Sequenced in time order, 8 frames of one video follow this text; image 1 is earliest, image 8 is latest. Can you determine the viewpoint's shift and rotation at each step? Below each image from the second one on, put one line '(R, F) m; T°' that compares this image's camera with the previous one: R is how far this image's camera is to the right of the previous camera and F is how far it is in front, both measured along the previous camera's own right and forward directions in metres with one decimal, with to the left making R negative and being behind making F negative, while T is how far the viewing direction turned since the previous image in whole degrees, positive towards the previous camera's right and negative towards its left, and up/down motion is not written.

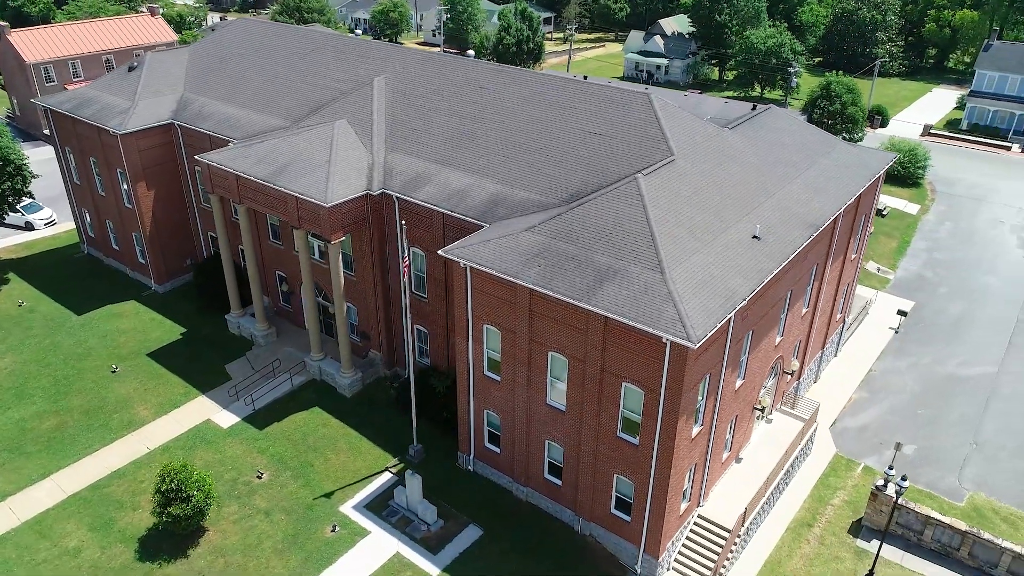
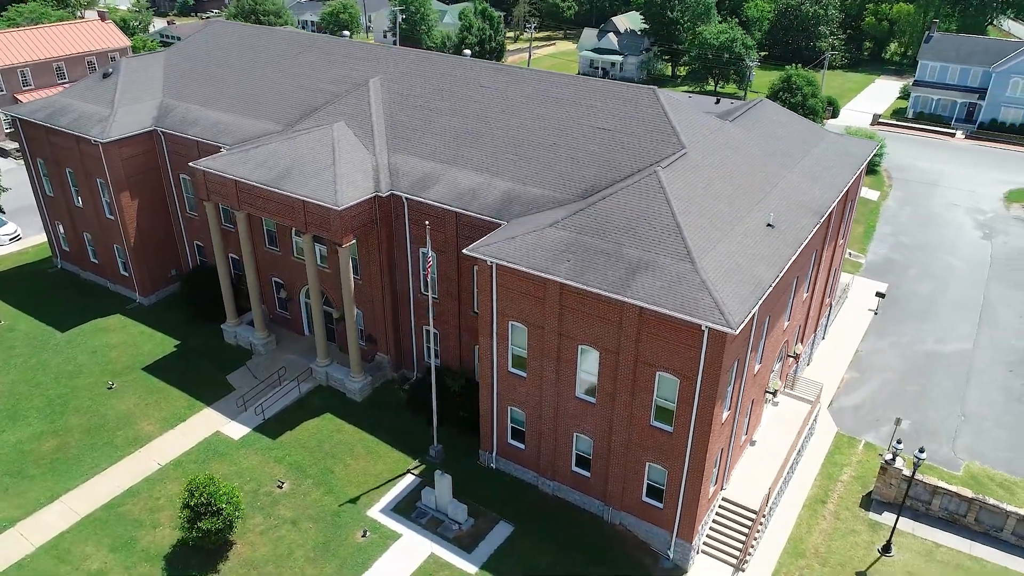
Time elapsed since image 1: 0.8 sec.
(-2.2, -0.1) m; +4°
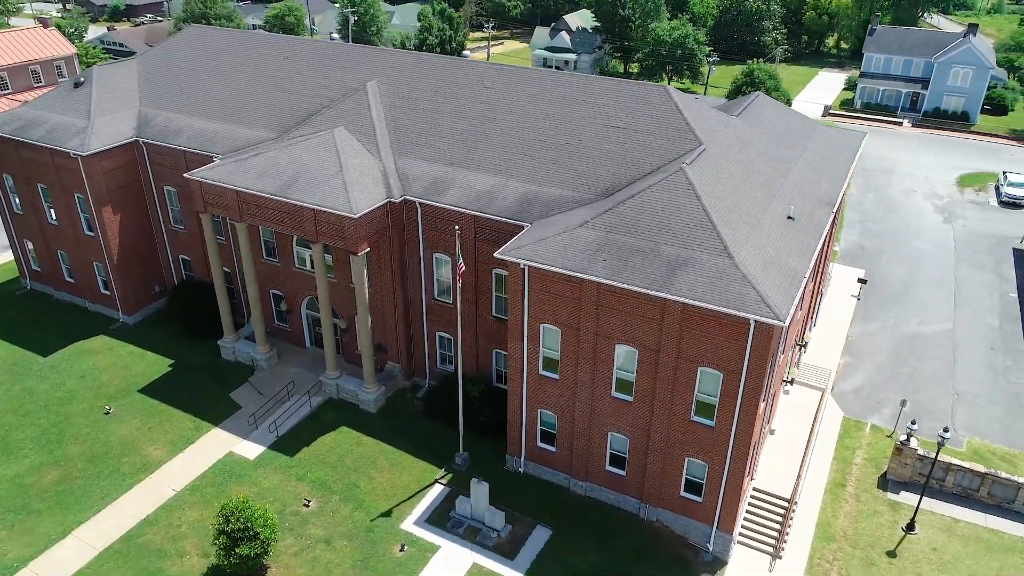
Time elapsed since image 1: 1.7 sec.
(-2.5, +0.3) m; +4°
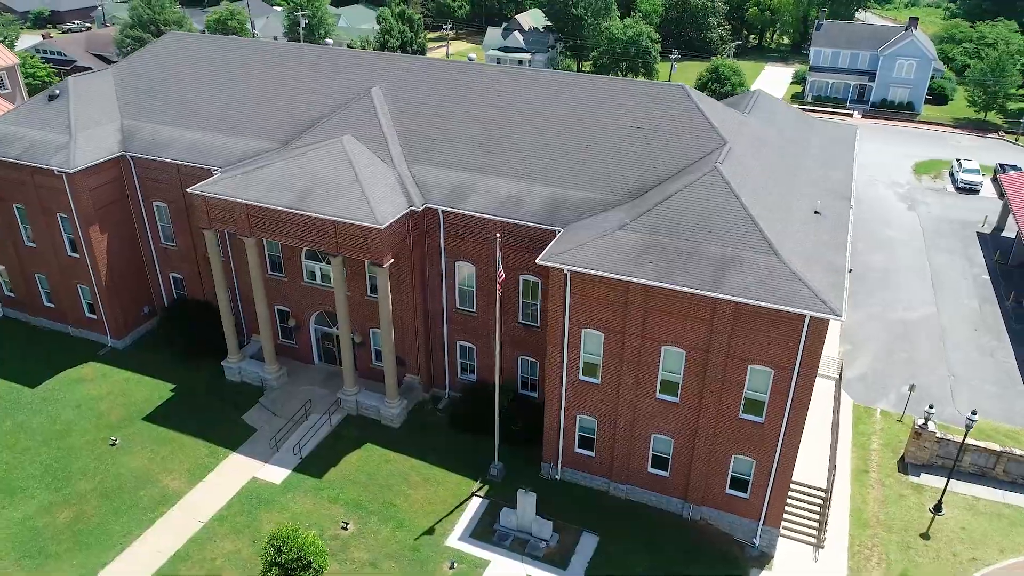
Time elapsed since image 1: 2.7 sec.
(-2.8, +0.5) m; +4°
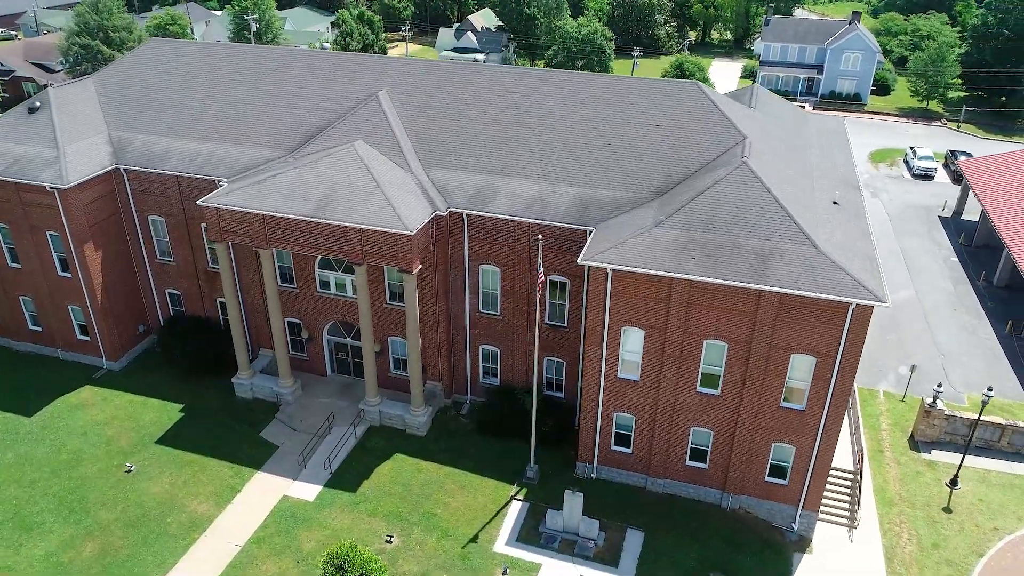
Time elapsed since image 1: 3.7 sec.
(-2.8, +0.2) m; +4°
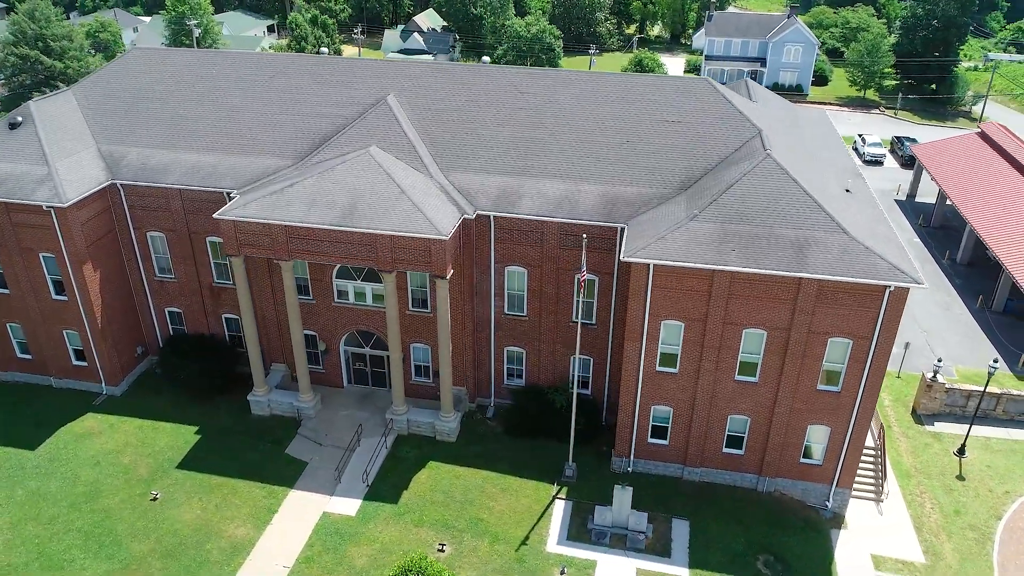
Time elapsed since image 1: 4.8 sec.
(-3.1, +0.1) m; +5°
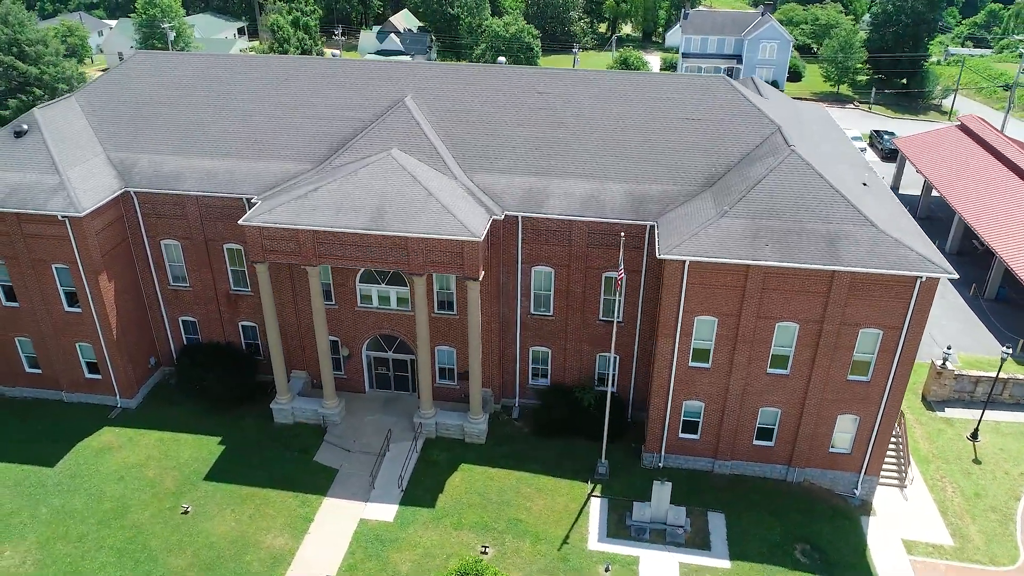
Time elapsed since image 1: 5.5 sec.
(-2.0, 0.0) m; +2°
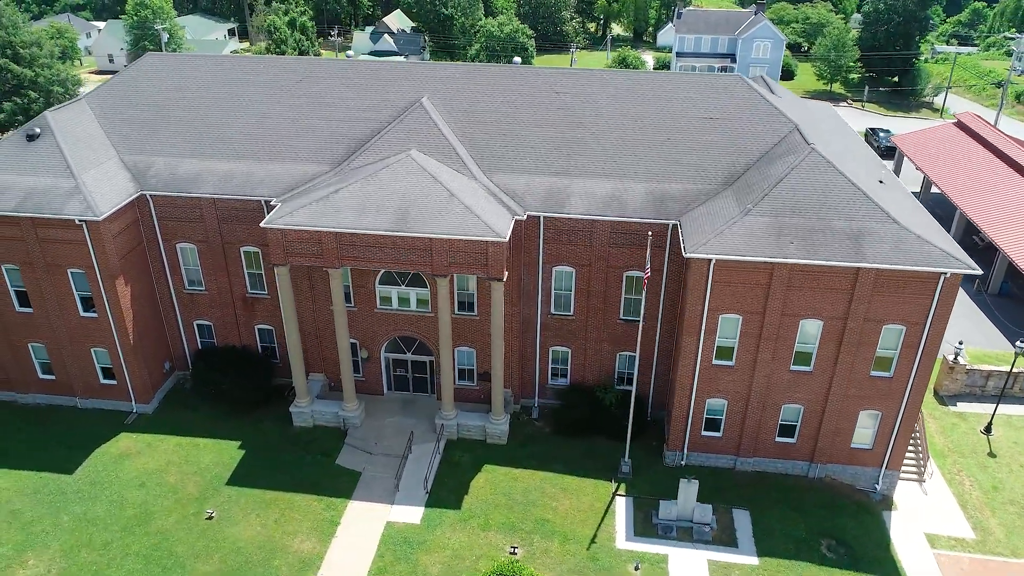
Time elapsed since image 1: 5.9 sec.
(-1.2, 0.0) m; +1°
